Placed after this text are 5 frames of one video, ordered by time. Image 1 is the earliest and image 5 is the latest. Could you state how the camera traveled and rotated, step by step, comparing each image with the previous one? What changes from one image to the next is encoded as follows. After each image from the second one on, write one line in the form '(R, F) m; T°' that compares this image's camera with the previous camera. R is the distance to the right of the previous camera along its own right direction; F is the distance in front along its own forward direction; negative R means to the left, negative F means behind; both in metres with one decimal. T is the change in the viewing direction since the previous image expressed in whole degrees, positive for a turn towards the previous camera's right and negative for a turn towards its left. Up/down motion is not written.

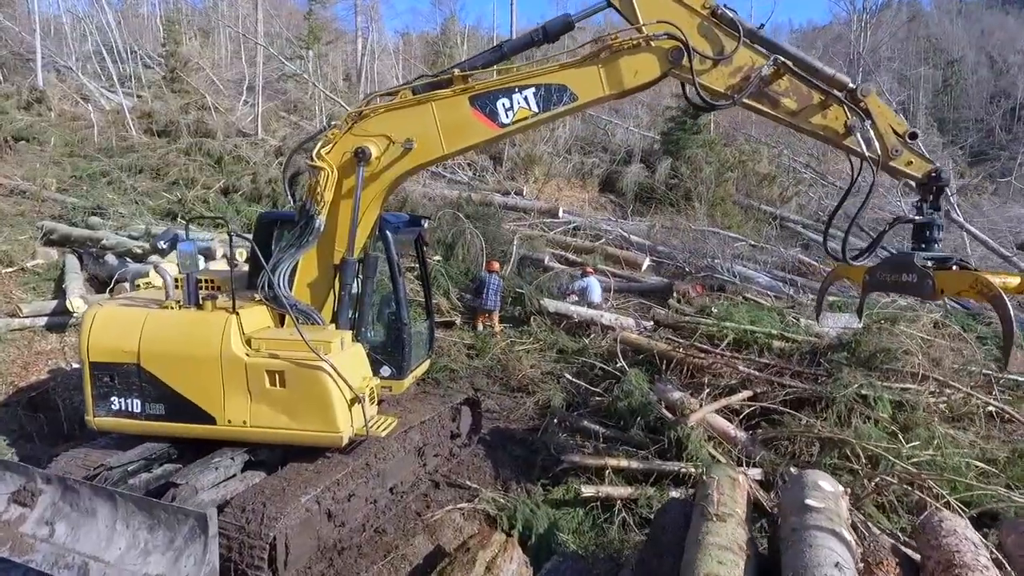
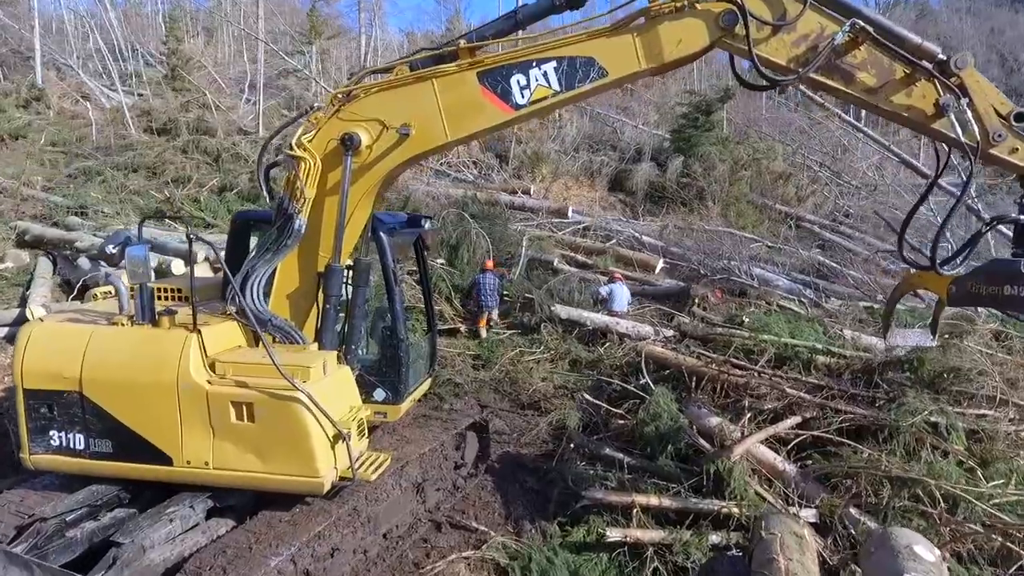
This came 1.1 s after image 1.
(-0.1, +0.7) m; 0°
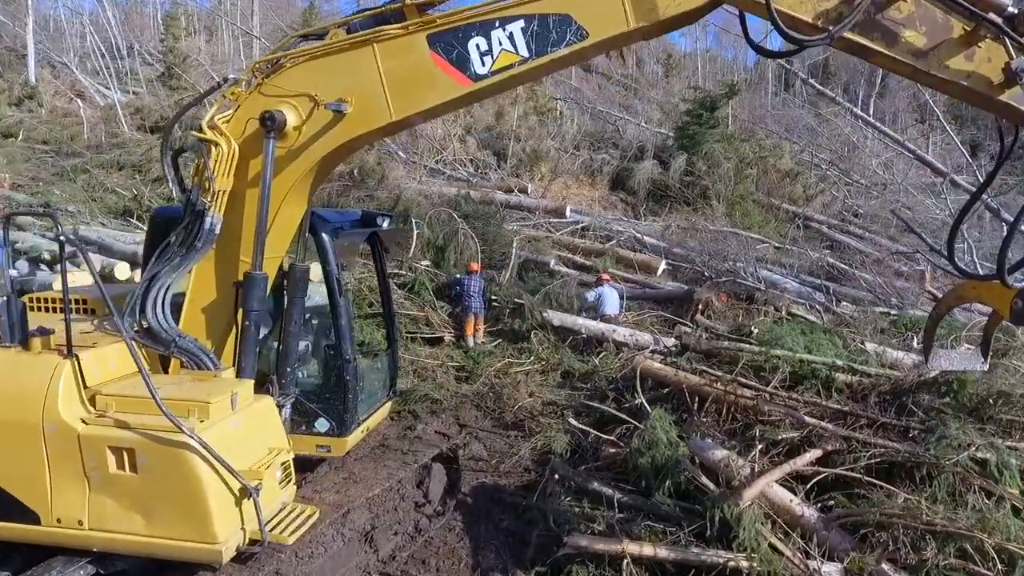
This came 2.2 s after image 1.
(+0.2, +0.7) m; 0°
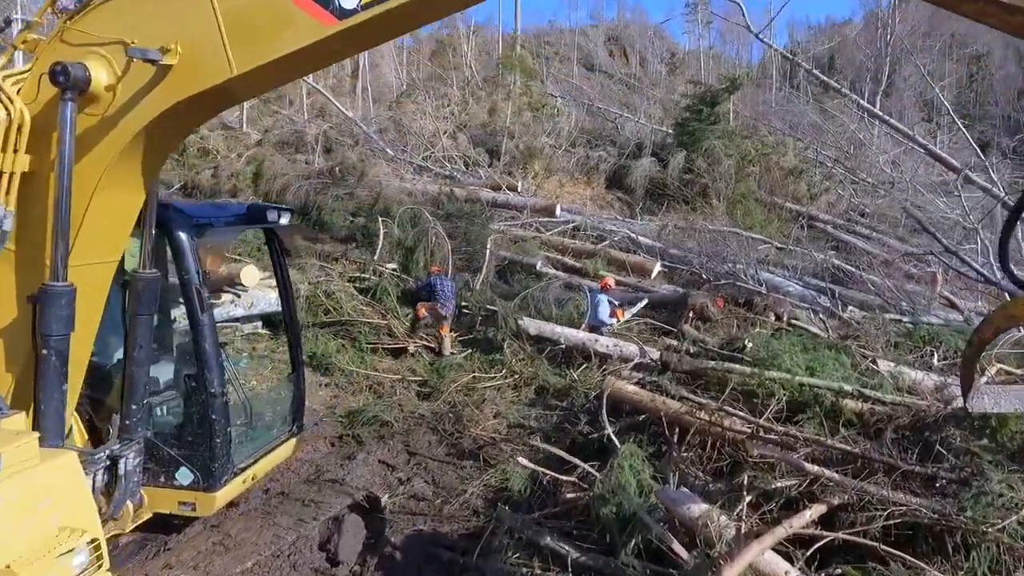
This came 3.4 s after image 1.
(+0.5, +0.9) m; 0°
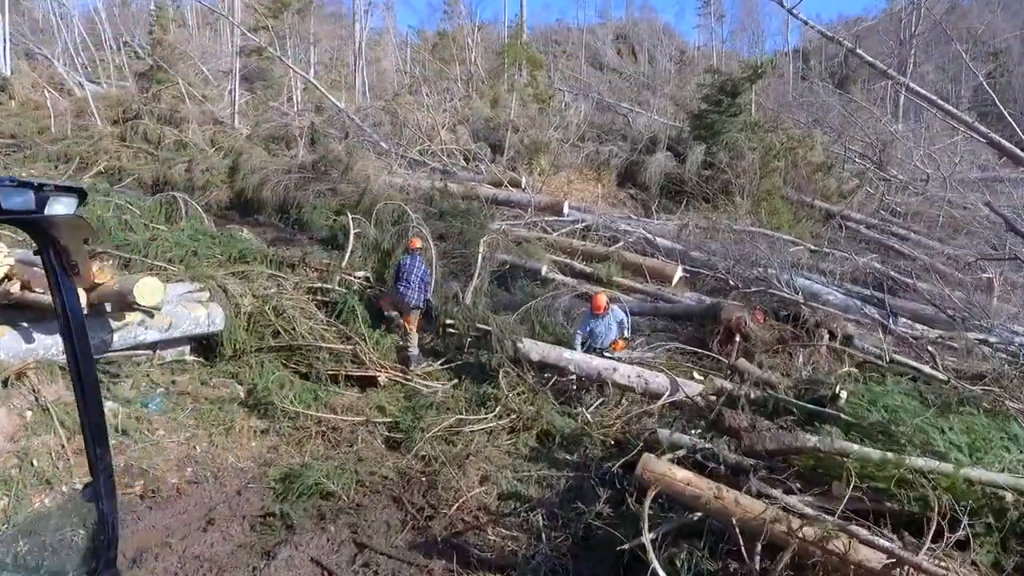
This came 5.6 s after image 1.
(+0.1, +1.7) m; -1°
